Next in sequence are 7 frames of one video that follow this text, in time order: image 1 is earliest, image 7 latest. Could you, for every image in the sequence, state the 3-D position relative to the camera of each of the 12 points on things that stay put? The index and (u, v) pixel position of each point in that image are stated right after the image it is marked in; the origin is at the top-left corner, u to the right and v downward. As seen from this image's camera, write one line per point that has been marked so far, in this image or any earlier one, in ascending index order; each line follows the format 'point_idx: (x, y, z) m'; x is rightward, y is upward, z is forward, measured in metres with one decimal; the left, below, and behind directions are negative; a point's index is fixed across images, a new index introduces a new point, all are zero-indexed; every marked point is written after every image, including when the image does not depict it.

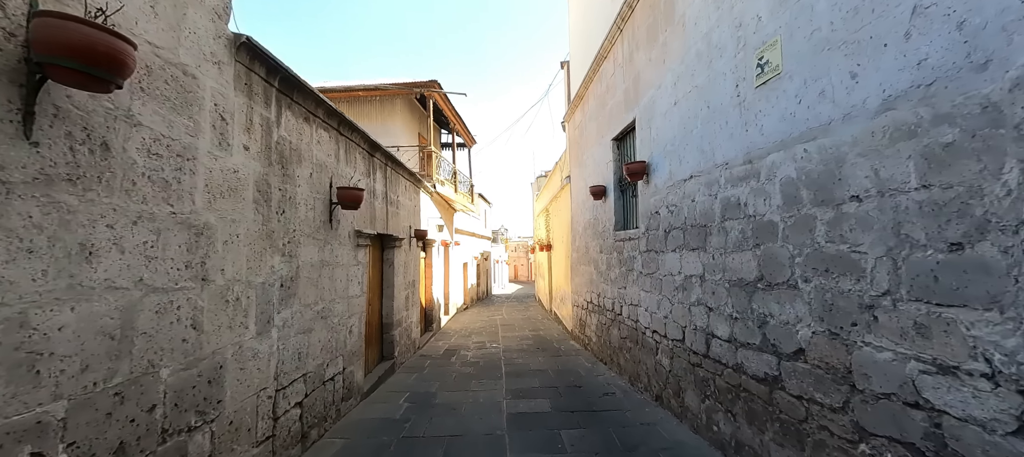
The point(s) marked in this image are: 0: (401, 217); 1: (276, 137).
0: (-1.5, +0.1, +5.8) m
1: (-1.5, +0.6, +2.7) m
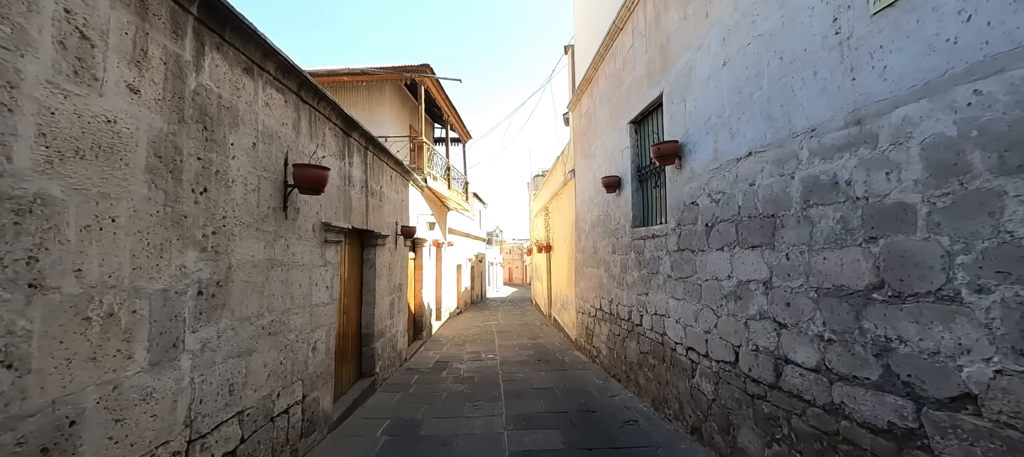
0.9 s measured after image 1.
0: (-1.5, +0.2, +5.0) m
1: (-1.5, +0.7, +1.9) m
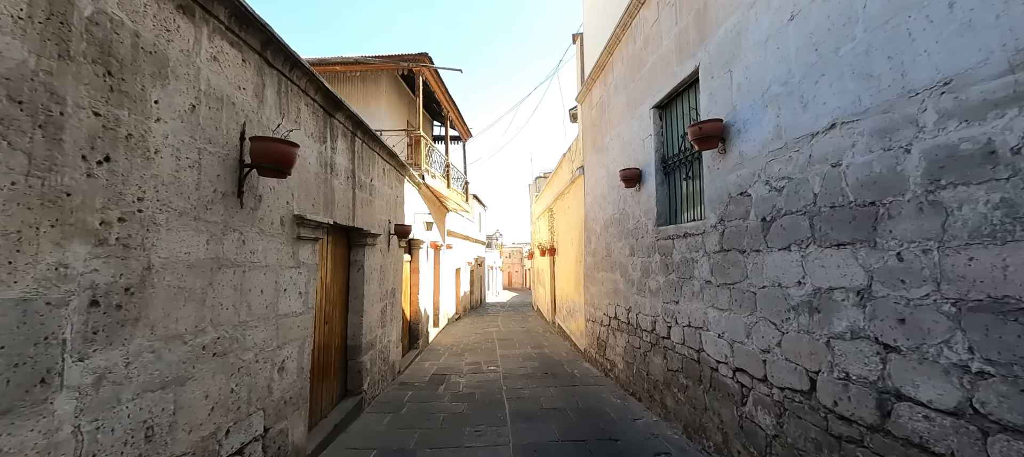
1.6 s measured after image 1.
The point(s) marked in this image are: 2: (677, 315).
0: (-1.4, +0.2, +4.5) m
1: (-1.4, +0.7, +1.4) m
2: (+1.4, -0.7, +3.5) m
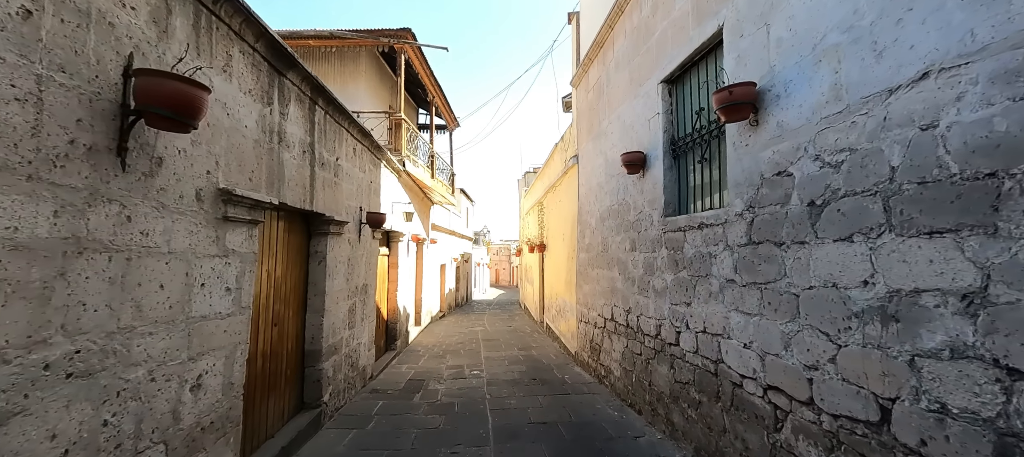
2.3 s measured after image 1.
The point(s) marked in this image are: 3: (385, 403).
0: (-1.6, +0.3, +3.9) m
1: (-1.4, +0.8, +0.8) m
2: (+1.3, -0.7, +3.0) m
3: (-1.3, -1.8, +4.2) m
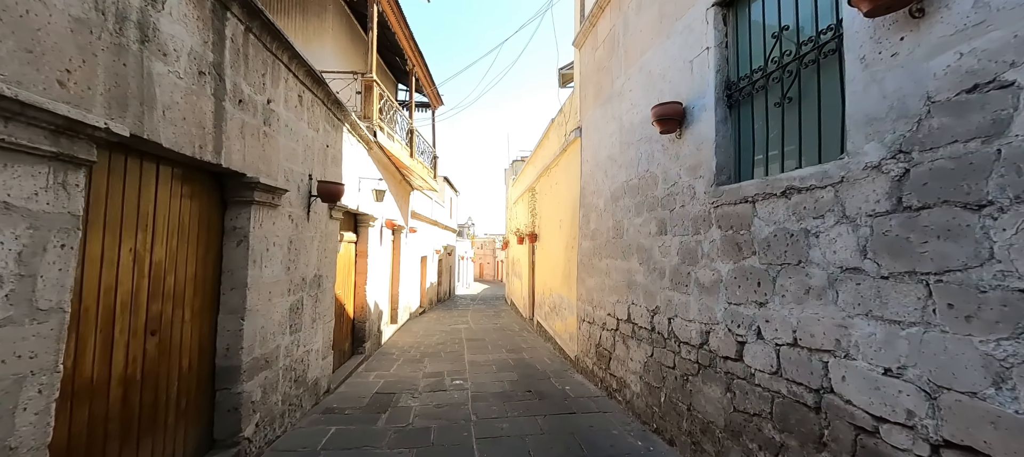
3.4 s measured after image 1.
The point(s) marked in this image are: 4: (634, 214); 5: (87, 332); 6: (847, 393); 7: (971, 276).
0: (-1.6, +0.5, +2.9) m
1: (-1.3, +1.0, -0.2) m
2: (+1.3, -0.5, +2.1) m
3: (-1.4, -1.6, +3.2) m
4: (+1.1, +0.1, +3.7) m
5: (-1.6, -0.4, +1.6) m
6: (+1.3, -0.7, +1.7) m
7: (+1.4, -0.1, +1.3) m
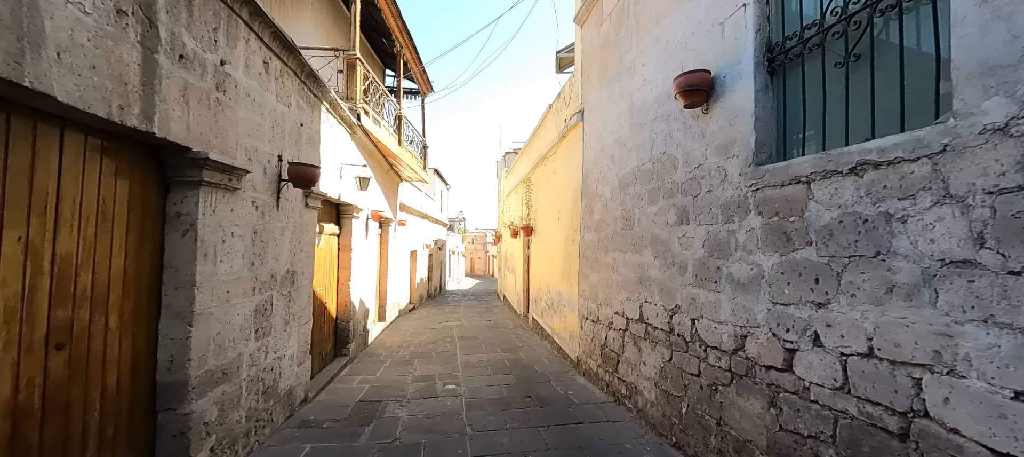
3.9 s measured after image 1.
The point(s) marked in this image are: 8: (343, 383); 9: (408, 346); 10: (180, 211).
0: (-1.6, +0.6, +2.5) m
1: (-1.2, +1.0, -0.7) m
2: (+1.3, -0.4, +1.8) m
3: (-1.3, -1.5, +2.8) m
4: (+1.1, +0.2, +3.3) m
5: (-1.6, -0.4, +1.2) m
6: (+1.4, -0.6, +1.3) m
7: (+1.5, -0.1, +0.9) m
8: (-1.7, -1.6, +4.3) m
9: (-1.6, -1.8, +6.4) m
10: (-1.6, +0.1, +2.0) m
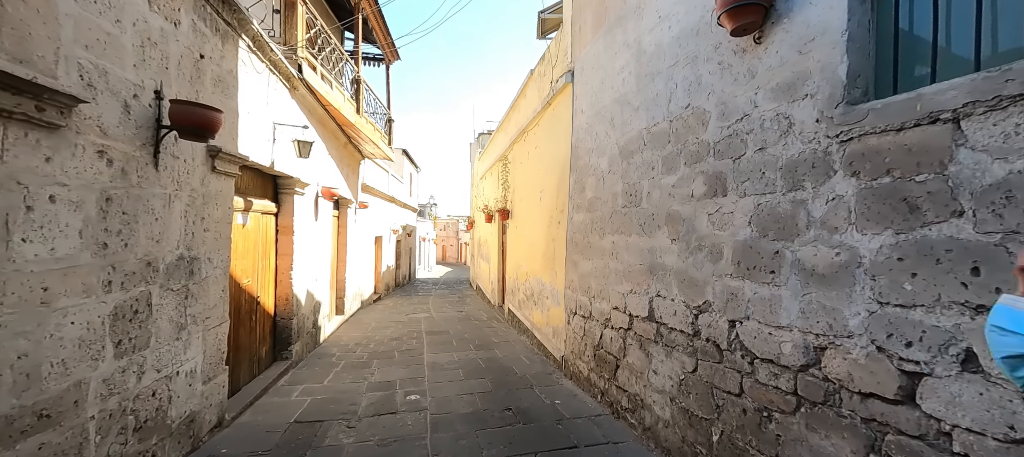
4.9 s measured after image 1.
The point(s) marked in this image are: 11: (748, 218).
0: (-1.6, +0.7, +1.6) m
1: (-1.1, +1.1, -1.5) m
2: (+1.3, -0.3, +1.1) m
3: (-1.5, -1.3, +2.0) m
4: (+1.0, +0.4, +2.6) m
5: (-1.6, -0.2, +0.4) m
6: (+1.4, -0.5, +0.7) m
7: (+1.5, 0.0, +0.3) m
8: (-1.9, -1.4, +3.5) m
9: (-2.0, -1.6, +5.6) m
10: (-1.7, +0.2, +1.2) m
11: (+1.1, +0.1, +1.9) m
